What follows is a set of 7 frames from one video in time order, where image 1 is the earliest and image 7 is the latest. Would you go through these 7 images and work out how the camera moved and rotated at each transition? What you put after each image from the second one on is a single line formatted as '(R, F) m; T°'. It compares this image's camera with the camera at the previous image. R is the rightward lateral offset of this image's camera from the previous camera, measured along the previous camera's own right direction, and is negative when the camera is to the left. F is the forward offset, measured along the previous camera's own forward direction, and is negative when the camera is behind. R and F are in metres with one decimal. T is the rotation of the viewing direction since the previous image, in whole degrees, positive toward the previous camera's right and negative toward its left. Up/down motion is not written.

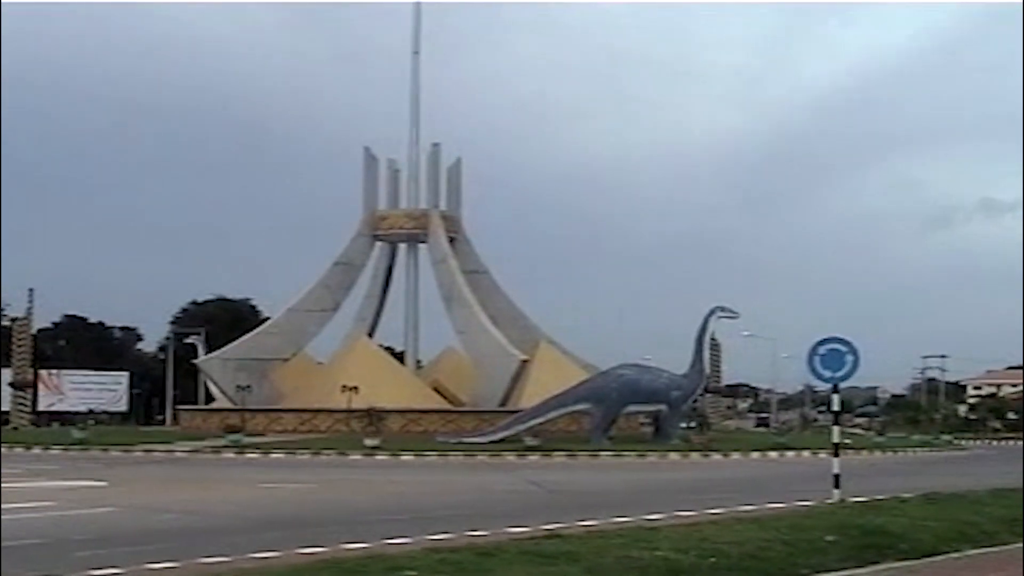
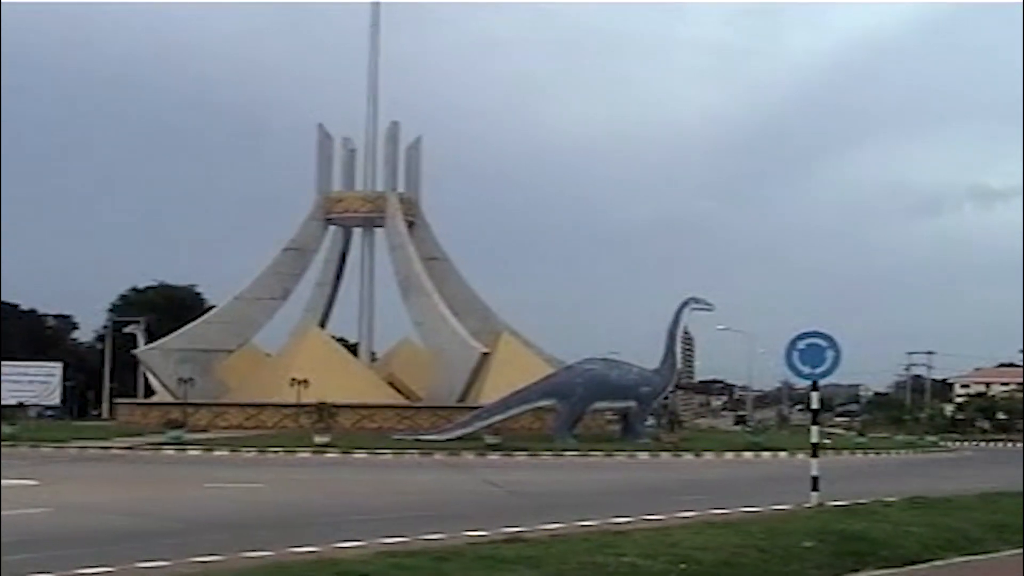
(+0.7, +1.3) m; -1°
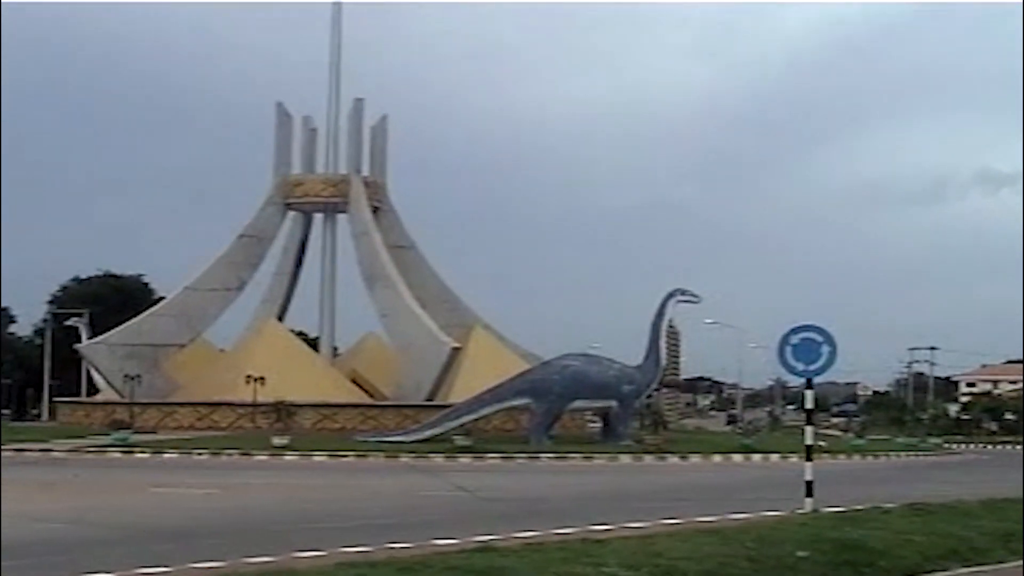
(+0.1, +1.5) m; +1°
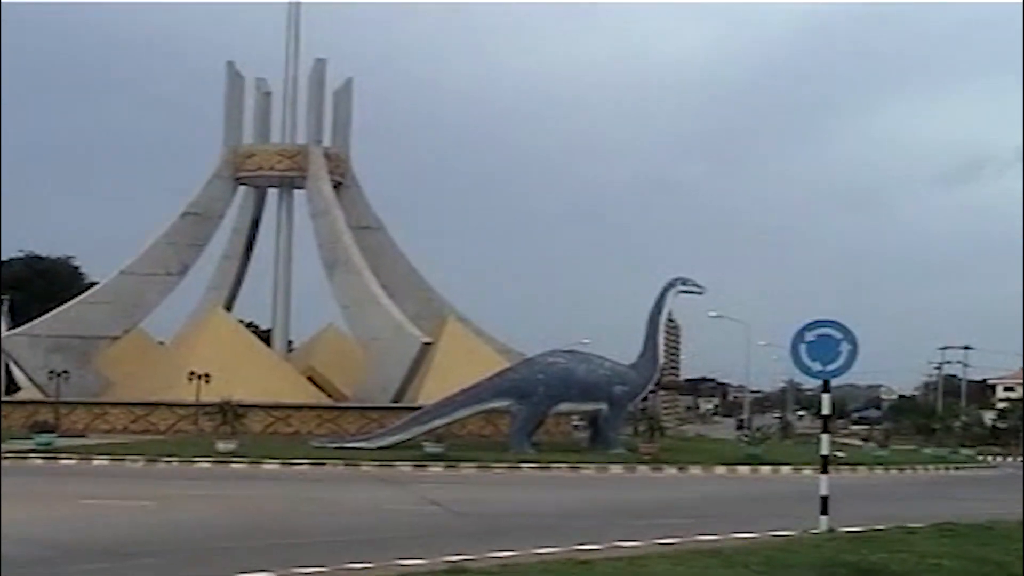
(0.0, +2.4) m; 0°
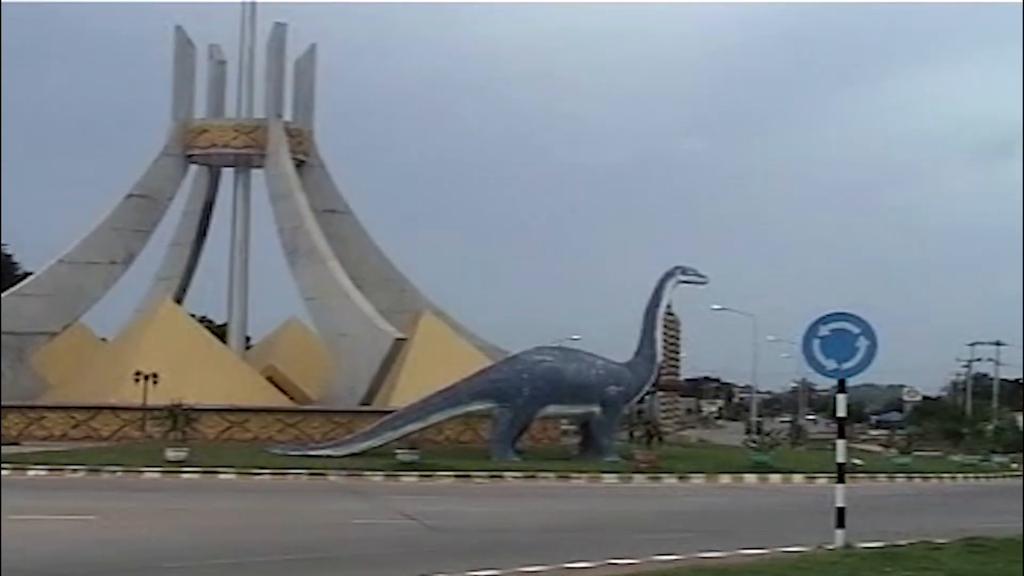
(+0.1, +1.8) m; 0°
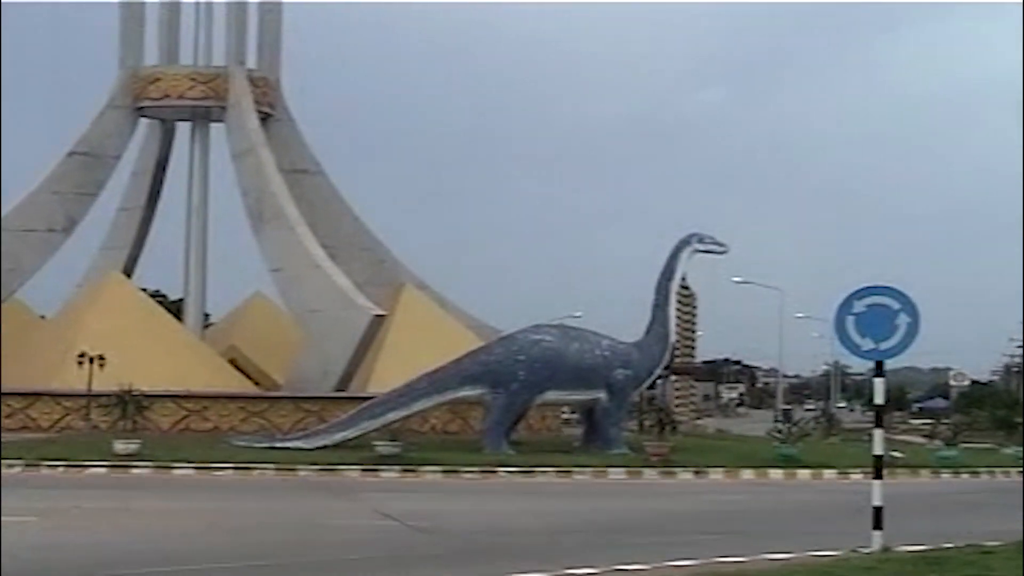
(0.0, +1.9) m; 0°
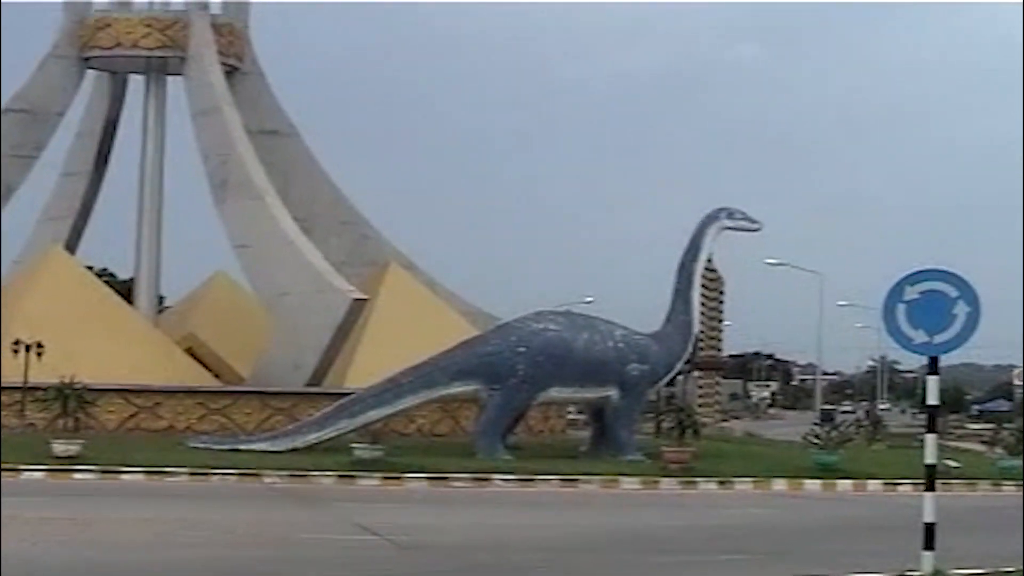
(0.0, +1.8) m; 0°
